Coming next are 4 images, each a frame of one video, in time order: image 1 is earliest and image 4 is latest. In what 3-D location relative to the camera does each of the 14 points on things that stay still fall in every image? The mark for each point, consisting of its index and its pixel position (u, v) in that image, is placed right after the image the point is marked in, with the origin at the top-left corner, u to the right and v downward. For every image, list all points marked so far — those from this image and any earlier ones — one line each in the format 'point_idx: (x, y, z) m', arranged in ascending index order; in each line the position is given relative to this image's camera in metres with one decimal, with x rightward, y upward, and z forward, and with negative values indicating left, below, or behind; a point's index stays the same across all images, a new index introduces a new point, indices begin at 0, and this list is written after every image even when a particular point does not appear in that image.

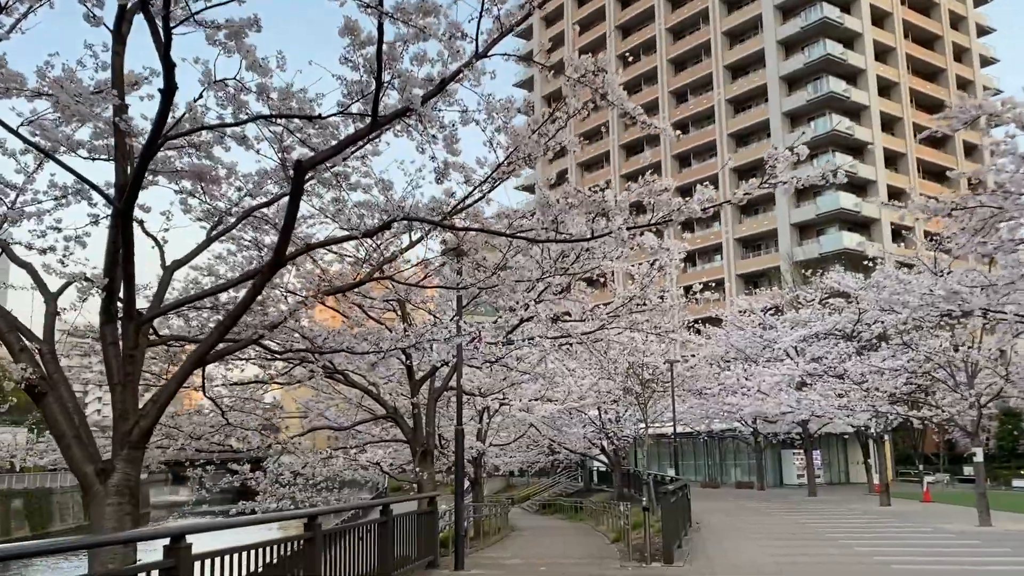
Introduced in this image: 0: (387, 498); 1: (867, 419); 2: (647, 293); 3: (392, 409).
0: (-1.2, -2.1, +8.5) m
1: (+7.8, -2.8, +18.9) m
2: (+2.0, 0.0, +12.7) m
3: (-1.7, -1.7, +12.5) m
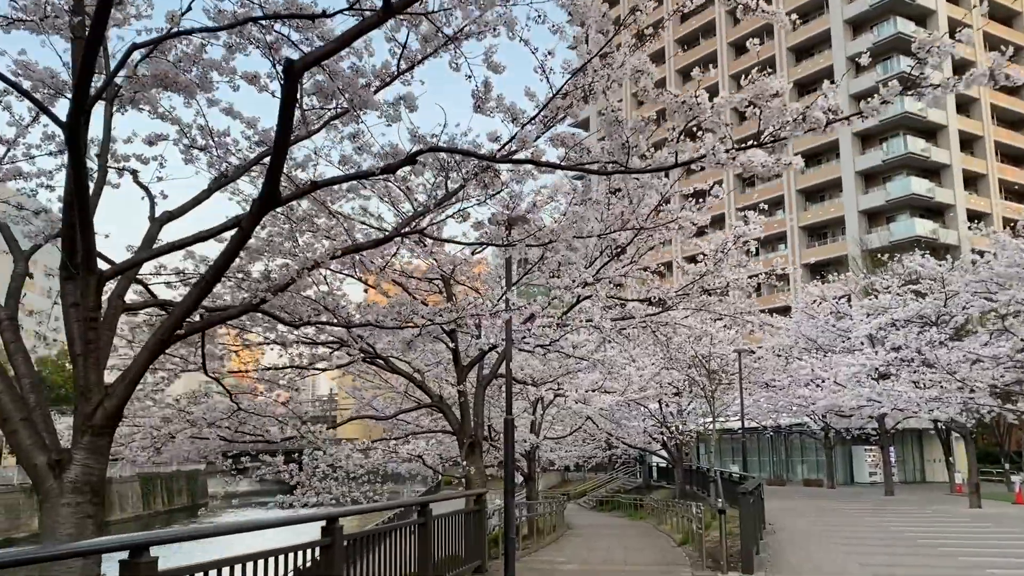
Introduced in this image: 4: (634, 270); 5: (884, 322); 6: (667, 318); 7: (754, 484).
0: (-0.7, -1.8, +7.6) m
1: (+8.9, -2.5, +17.3) m
2: (+2.8, +0.3, +11.5) m
3: (-1.0, -1.5, +11.5) m
4: (+1.6, +0.2, +11.3) m
5: (+8.4, -0.8, +19.7) m
6: (+2.1, -0.4, +11.6) m
7: (+3.2, -2.6, +11.6) m
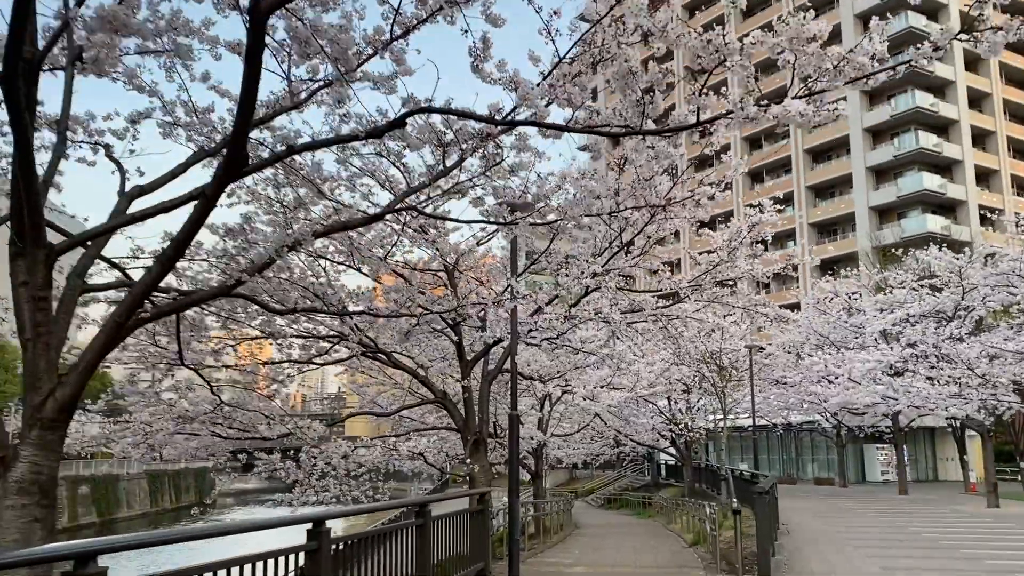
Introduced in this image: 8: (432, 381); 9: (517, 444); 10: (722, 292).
0: (-0.7, -1.7, +7.2) m
1: (+9.0, -2.4, +16.8) m
2: (+2.8, +0.4, +11.0) m
3: (-0.9, -1.3, +11.1) m
4: (+1.7, +0.4, +10.9) m
5: (+8.6, -0.7, +19.2) m
6: (+2.1, -0.3, +11.2) m
7: (+3.3, -2.5, +11.2) m
8: (-1.1, -1.2, +11.6) m
9: (0.0, -1.5, +8.4) m
10: (+2.7, -0.1, +11.0) m
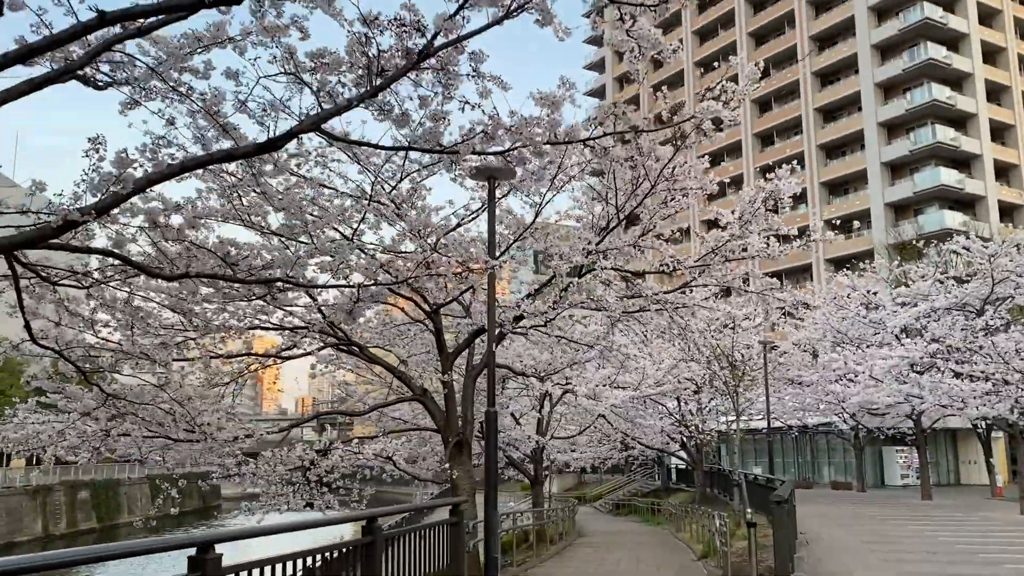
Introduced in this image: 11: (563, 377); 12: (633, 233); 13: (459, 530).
0: (-0.9, -1.5, +6.1) m
1: (+8.9, -2.2, +15.6) m
2: (+2.7, +0.6, +9.9) m
3: (-1.1, -1.2, +10.0) m
4: (+1.5, +0.5, +9.8) m
5: (+8.5, -0.5, +18.0) m
6: (+2.0, -0.1, +10.0) m
7: (+3.2, -2.3, +10.0) m
8: (-1.2, -1.1, +10.5) m
9: (-0.1, -1.3, +7.3) m
10: (+2.5, +0.1, +9.9) m
11: (+0.8, -1.5, +14.2) m
12: (+1.4, +0.6, +9.7) m
13: (-0.5, -2.2, +8.0) m
